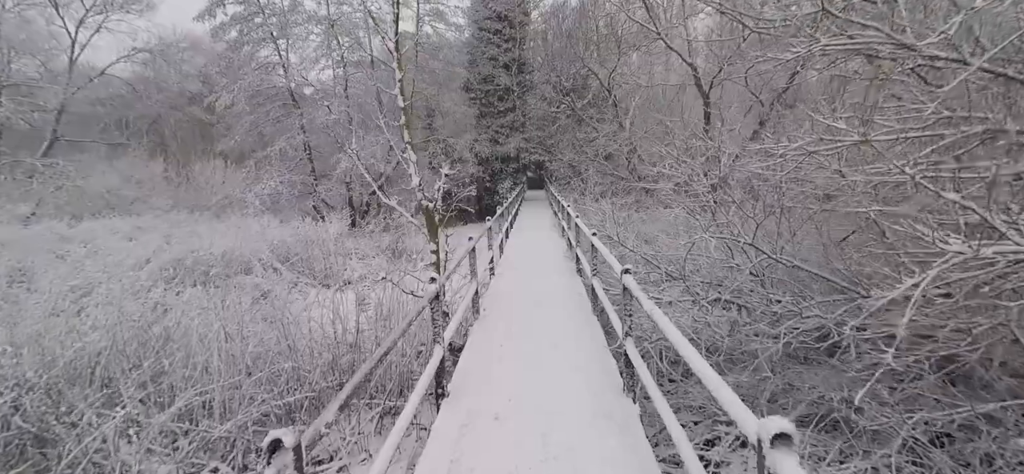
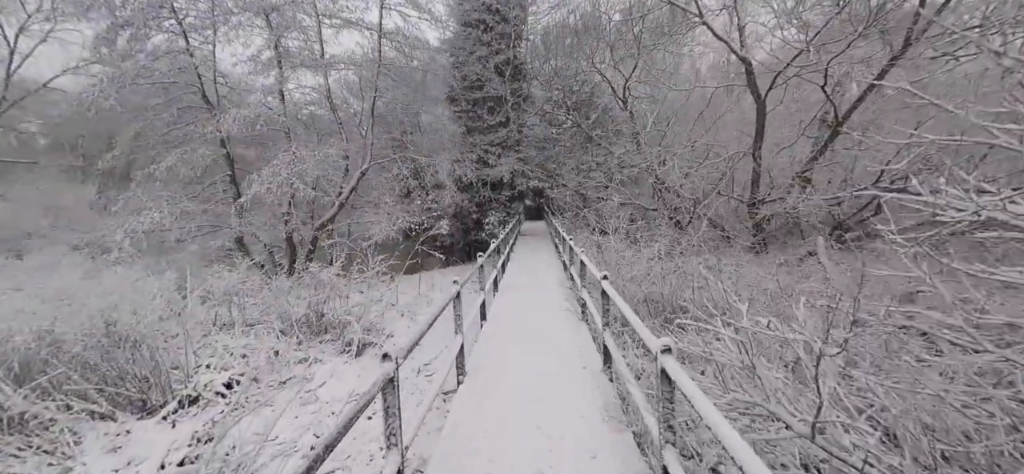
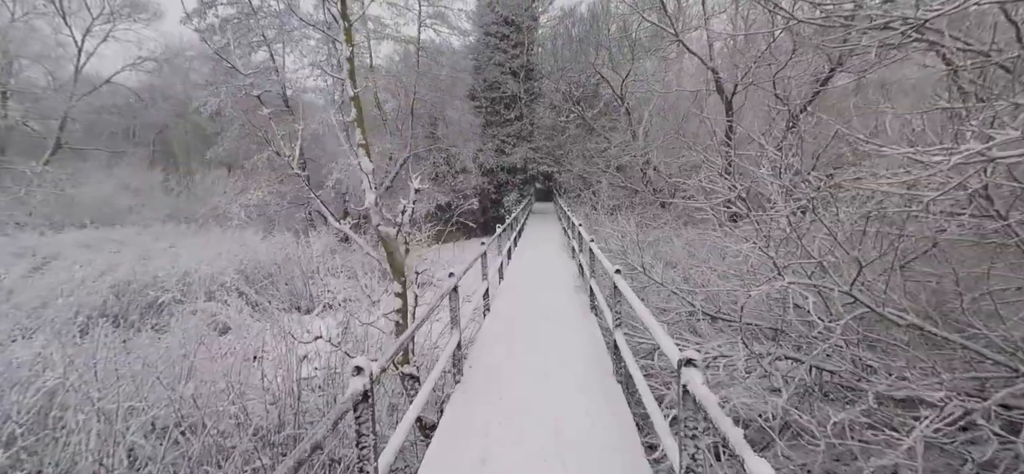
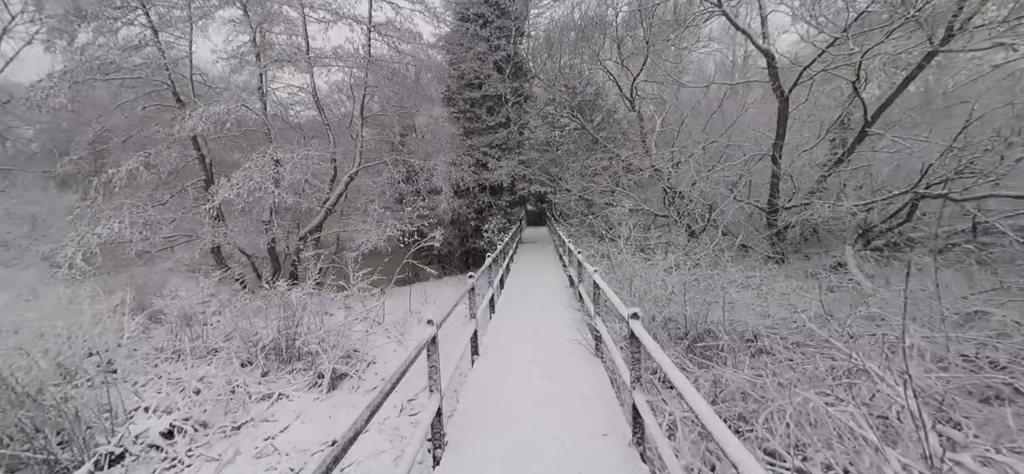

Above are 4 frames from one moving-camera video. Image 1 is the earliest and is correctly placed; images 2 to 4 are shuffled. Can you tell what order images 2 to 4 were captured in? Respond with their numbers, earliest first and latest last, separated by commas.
3, 2, 4
